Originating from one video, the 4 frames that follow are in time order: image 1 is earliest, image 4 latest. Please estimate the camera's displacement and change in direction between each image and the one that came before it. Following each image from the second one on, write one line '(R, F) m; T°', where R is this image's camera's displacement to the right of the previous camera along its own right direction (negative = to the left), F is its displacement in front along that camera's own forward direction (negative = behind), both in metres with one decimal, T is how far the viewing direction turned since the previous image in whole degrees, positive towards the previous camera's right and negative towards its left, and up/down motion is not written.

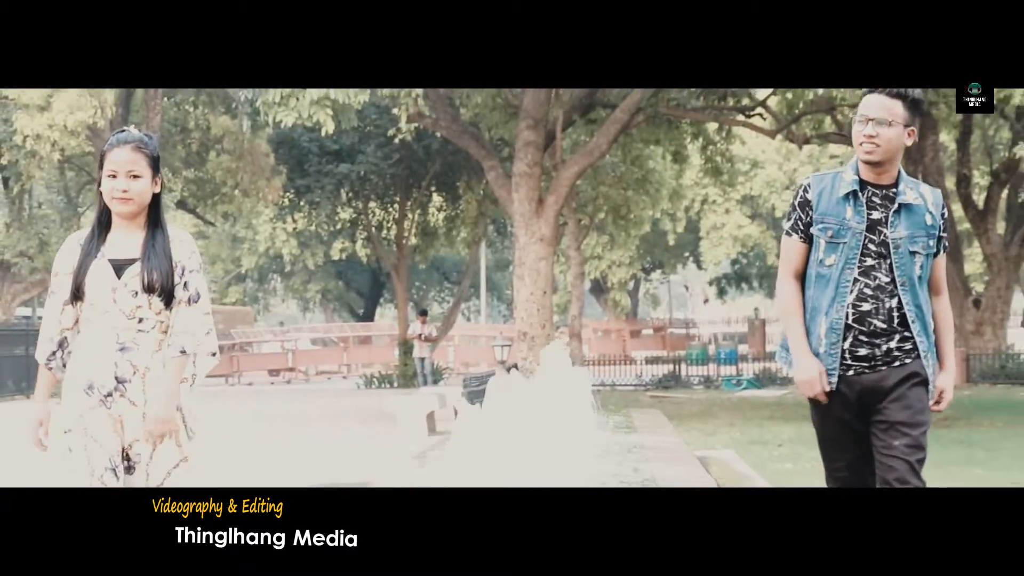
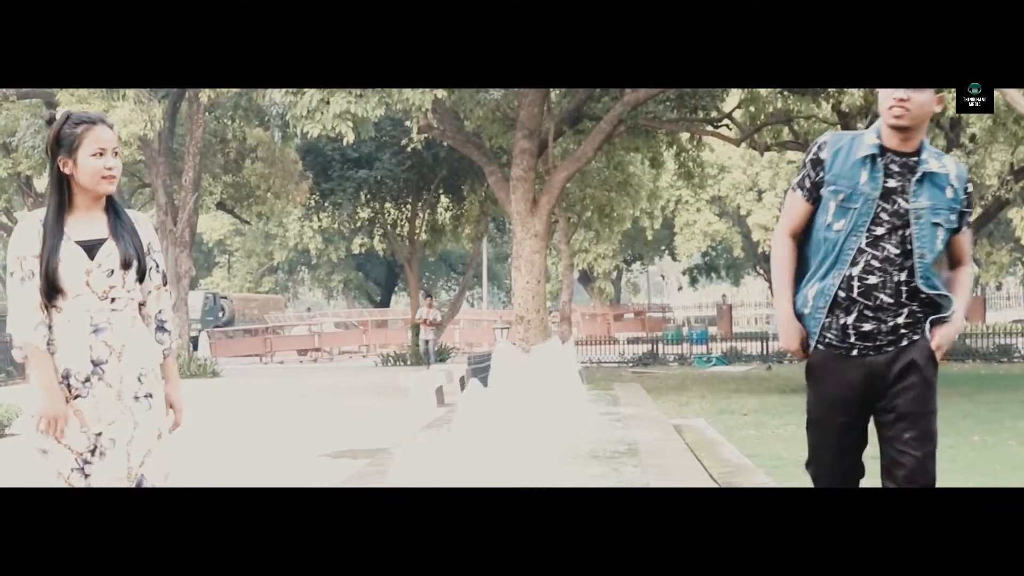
(0.0, -0.5) m; 0°
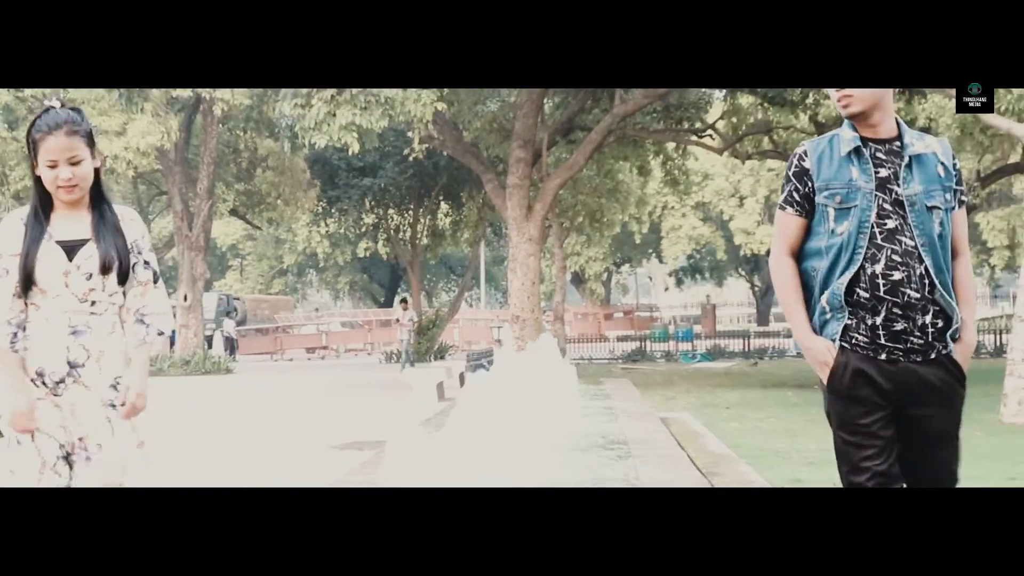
(0.0, -0.3) m; 0°
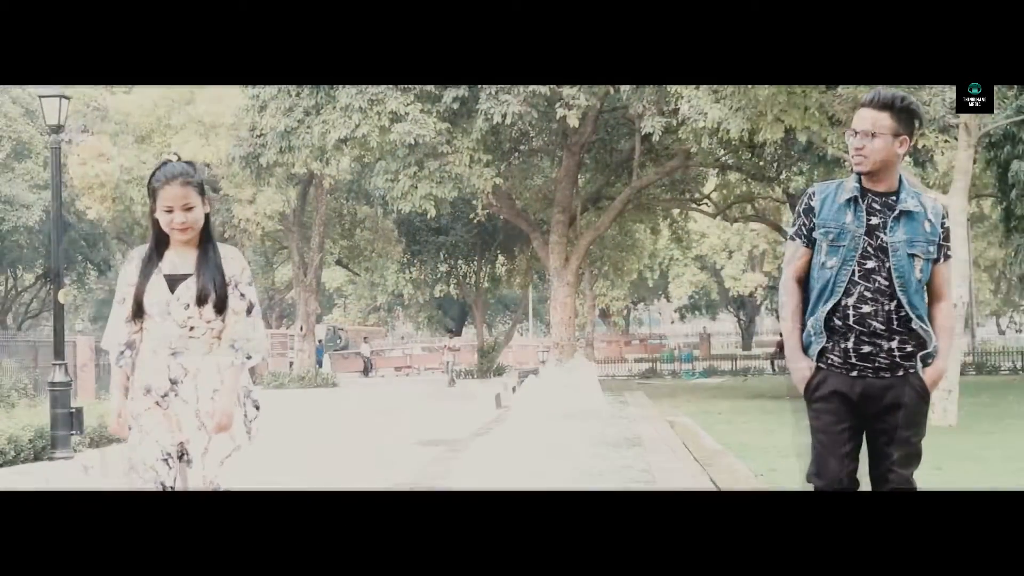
(-0.2, -1.3) m; 0°
